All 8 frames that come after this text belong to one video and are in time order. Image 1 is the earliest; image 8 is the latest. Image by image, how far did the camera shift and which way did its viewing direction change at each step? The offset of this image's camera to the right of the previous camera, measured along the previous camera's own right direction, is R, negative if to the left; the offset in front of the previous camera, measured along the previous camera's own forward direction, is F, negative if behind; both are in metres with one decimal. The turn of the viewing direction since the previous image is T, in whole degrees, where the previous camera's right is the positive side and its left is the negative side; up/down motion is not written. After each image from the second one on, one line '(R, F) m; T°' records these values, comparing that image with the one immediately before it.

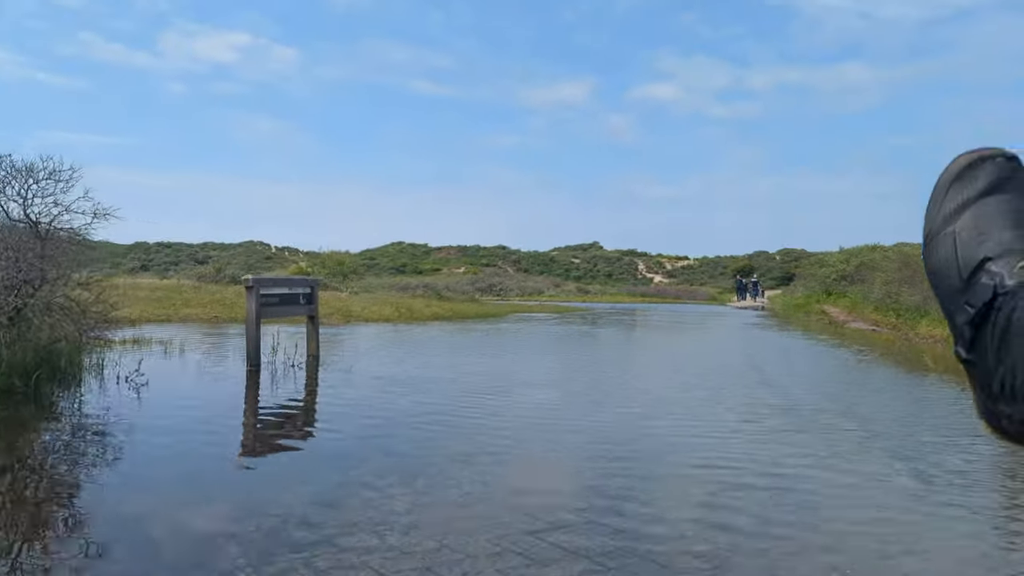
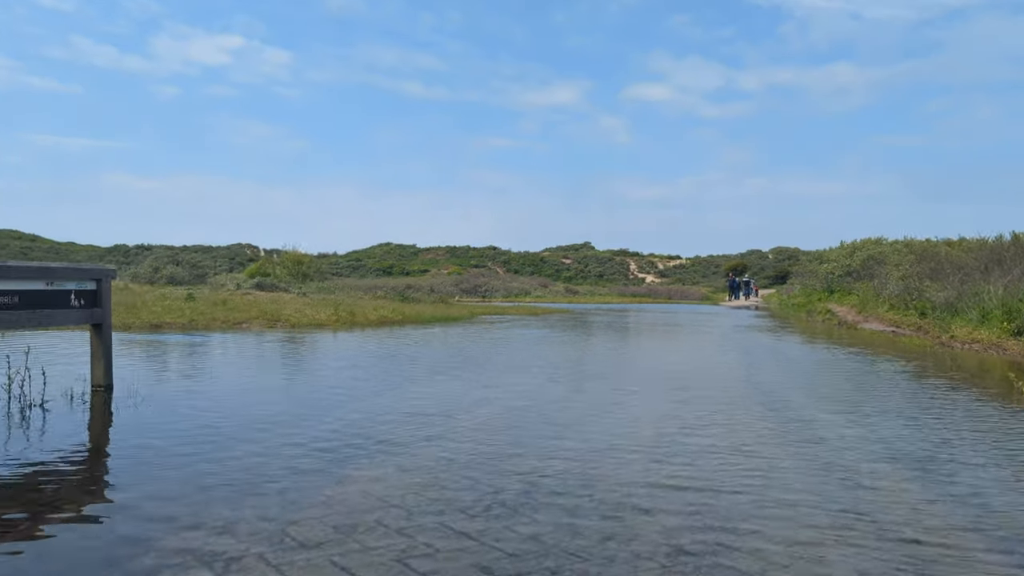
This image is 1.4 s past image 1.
(+0.8, +3.3) m; 0°
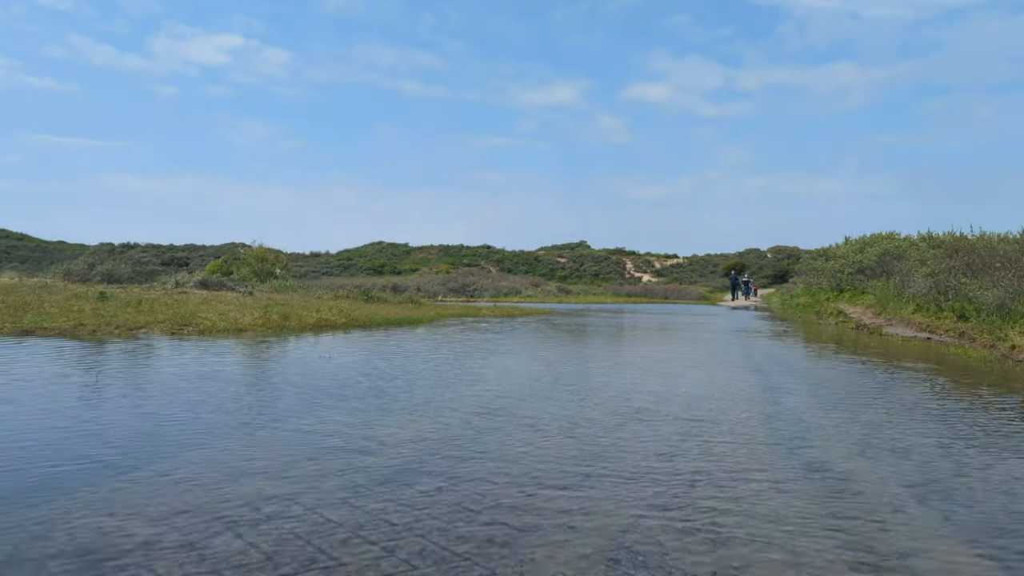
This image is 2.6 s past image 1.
(+0.7, +3.1) m; 0°
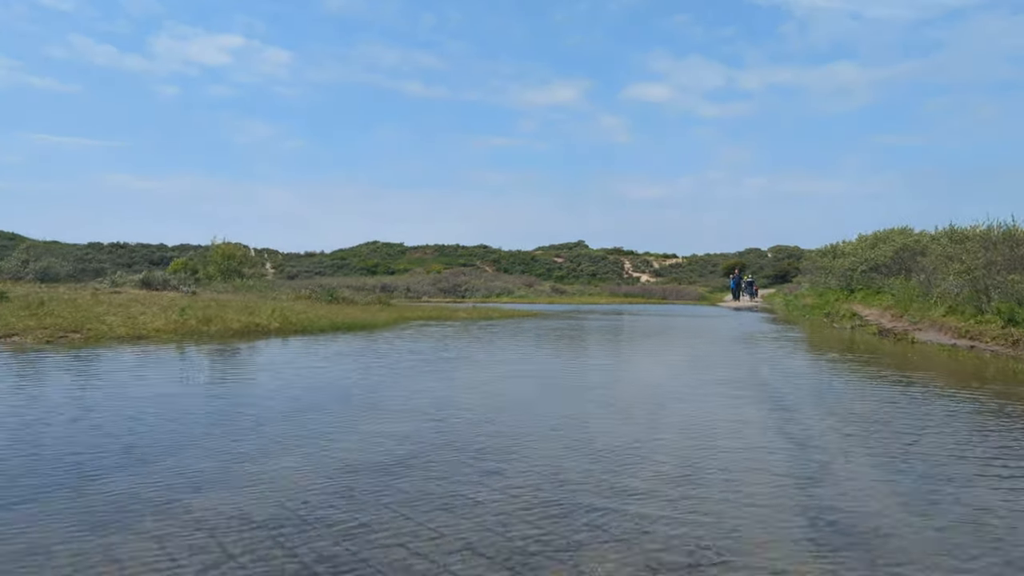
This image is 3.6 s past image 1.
(+0.6, +2.6) m; 0°
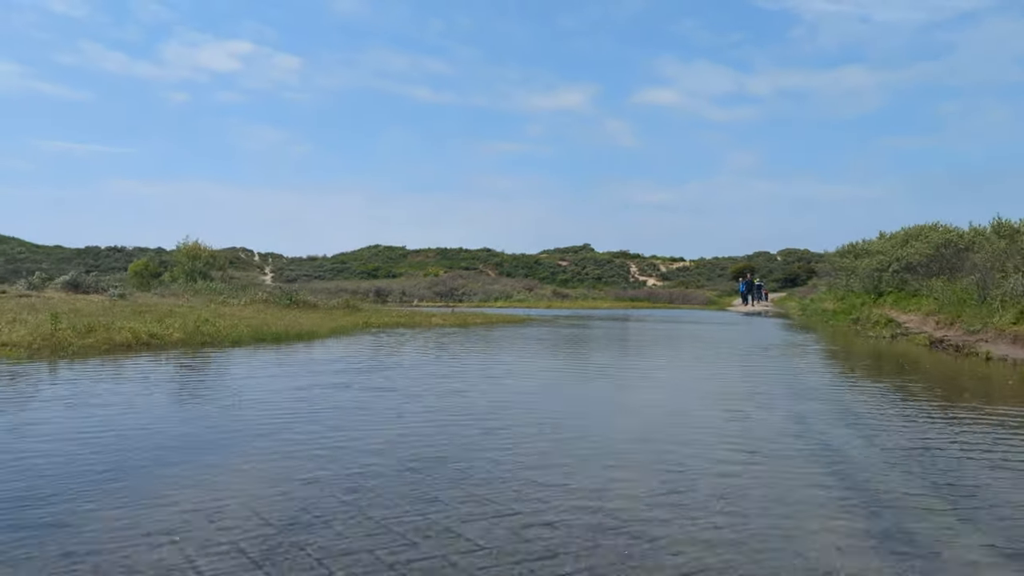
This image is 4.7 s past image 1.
(+0.6, +3.1) m; -1°
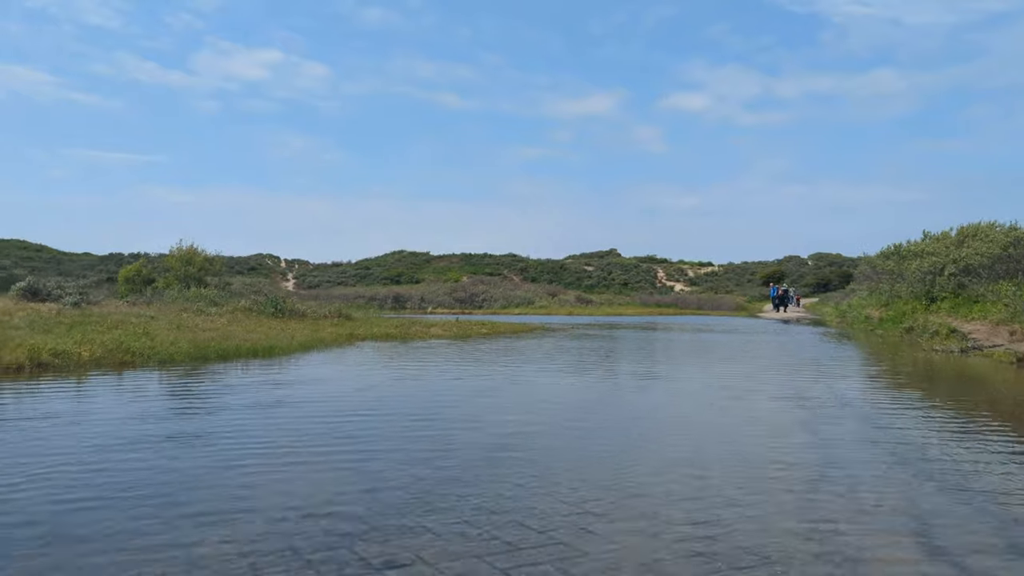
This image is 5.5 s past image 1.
(+0.5, +2.3) m; -2°
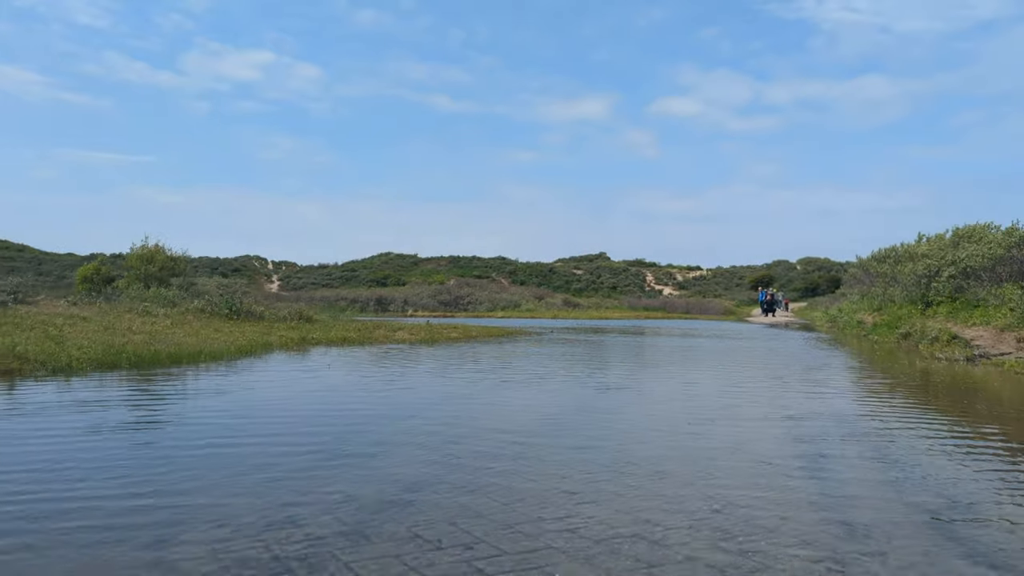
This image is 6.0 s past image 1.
(+0.4, +1.3) m; +1°
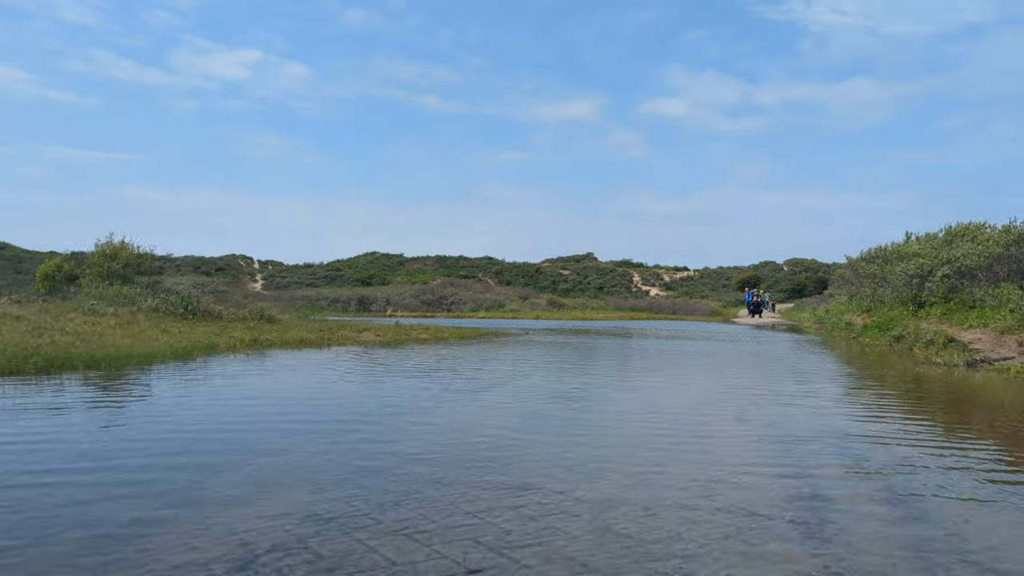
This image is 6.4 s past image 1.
(+0.3, +1.0) m; +1°
